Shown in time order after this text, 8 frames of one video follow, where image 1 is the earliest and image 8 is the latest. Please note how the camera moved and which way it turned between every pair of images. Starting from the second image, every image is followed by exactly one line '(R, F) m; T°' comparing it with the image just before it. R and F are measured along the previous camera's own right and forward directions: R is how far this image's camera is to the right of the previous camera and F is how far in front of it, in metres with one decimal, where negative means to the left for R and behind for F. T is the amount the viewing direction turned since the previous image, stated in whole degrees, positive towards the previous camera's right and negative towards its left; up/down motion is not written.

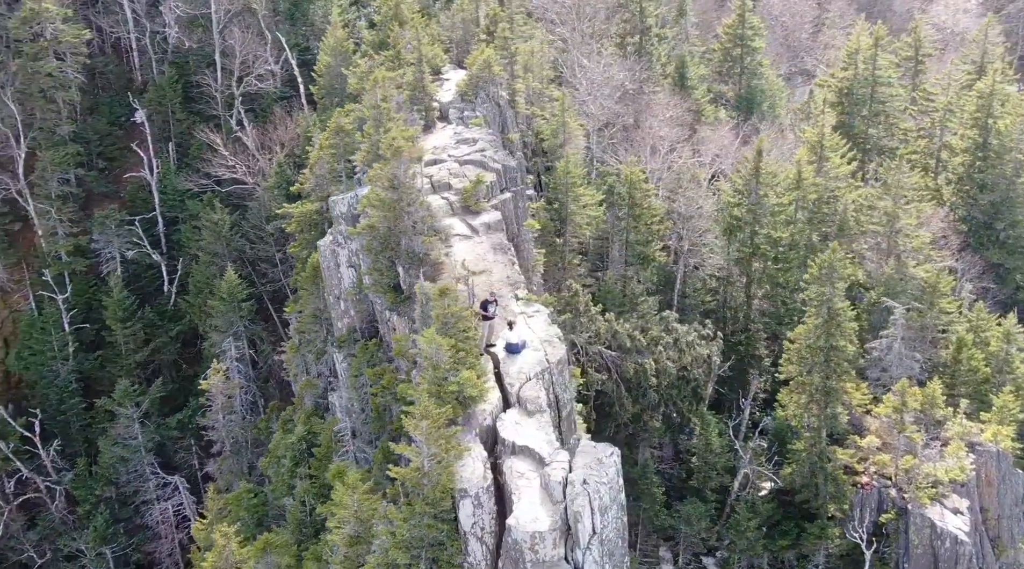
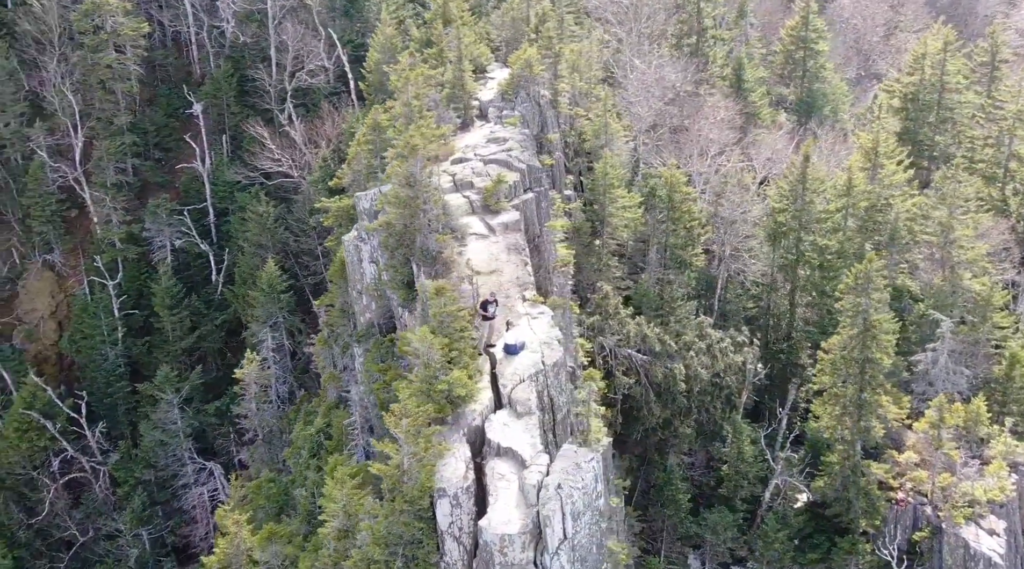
(+0.9, +0.1) m; -4°
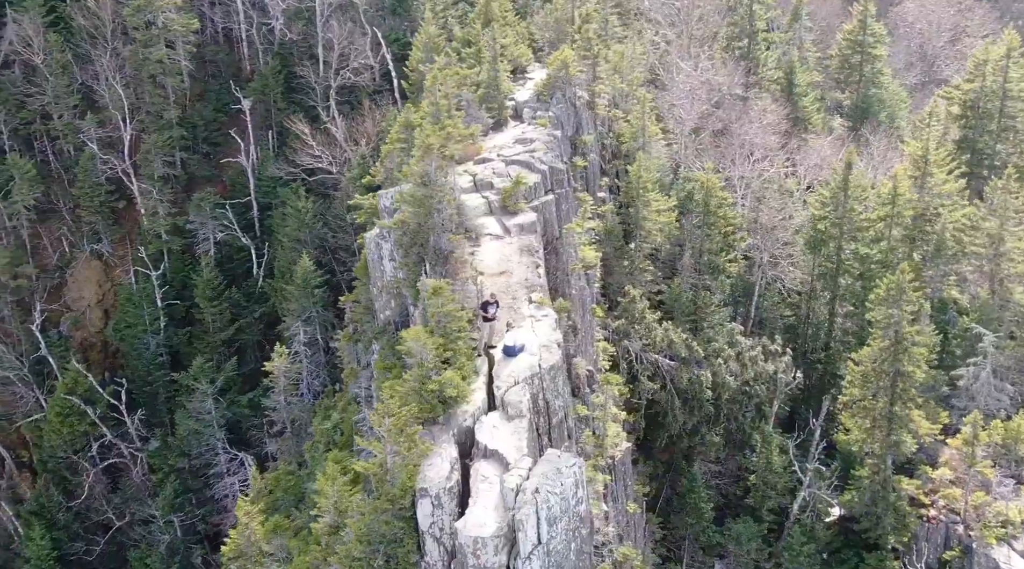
(+0.8, +0.1) m; -3°
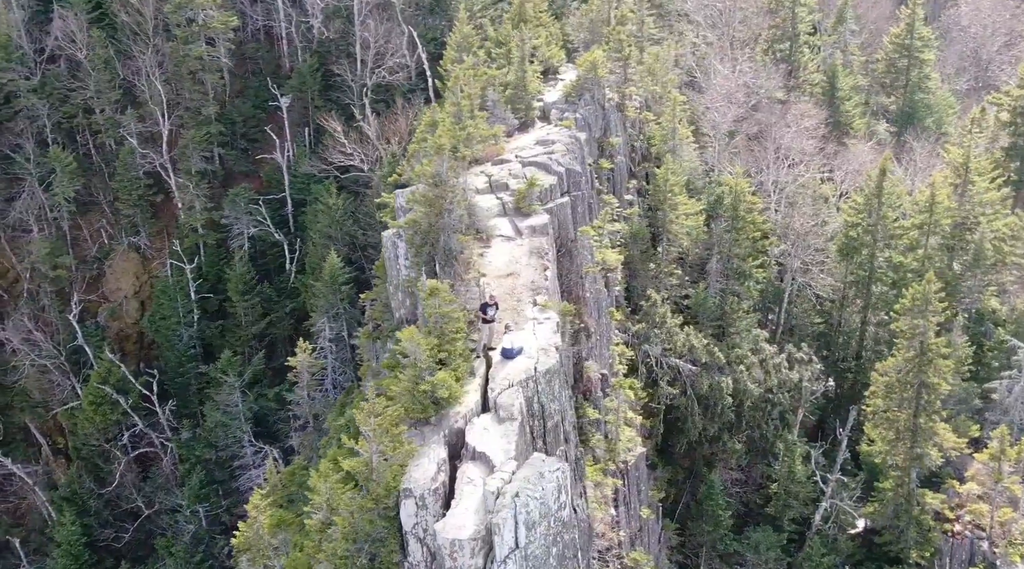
(+0.6, 0.0) m; -3°
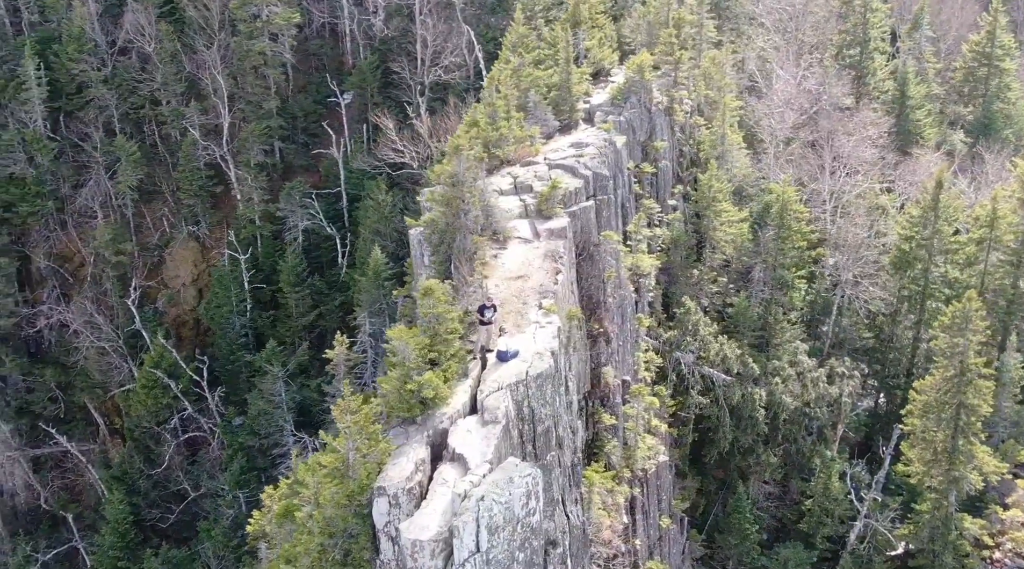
(+1.1, +0.1) m; -4°
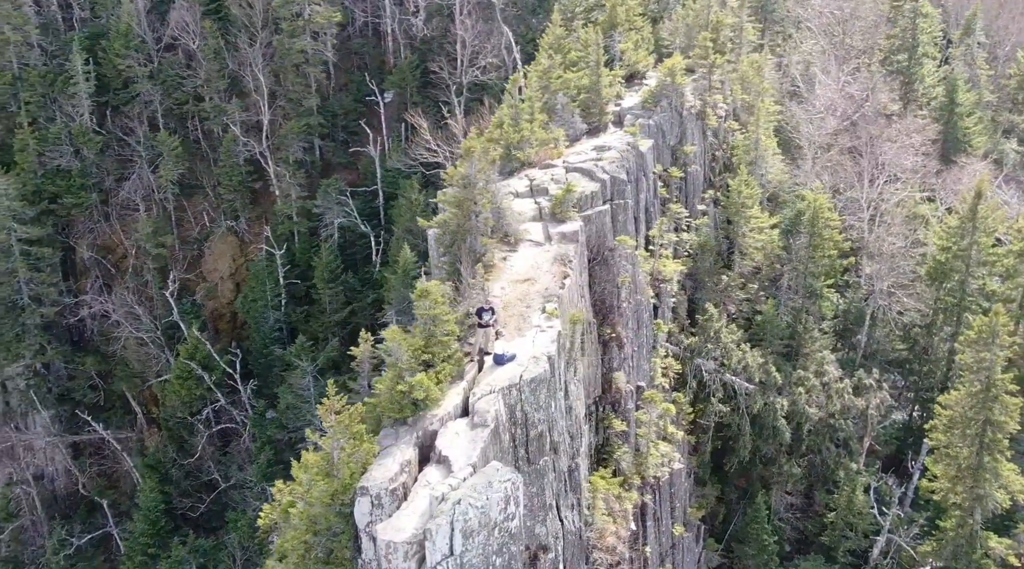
(+0.7, 0.0) m; -3°
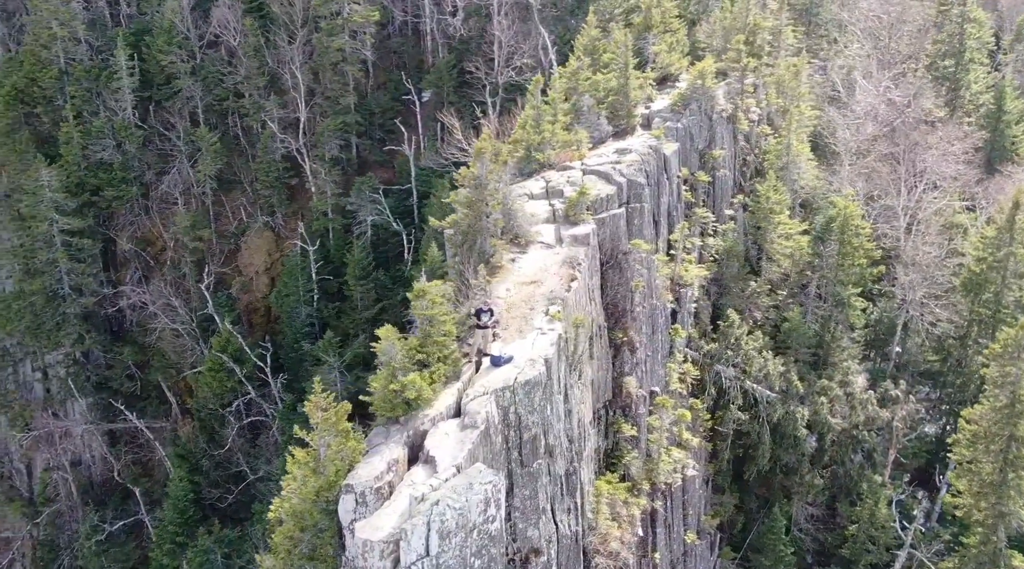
(+0.7, 0.0) m; -3°
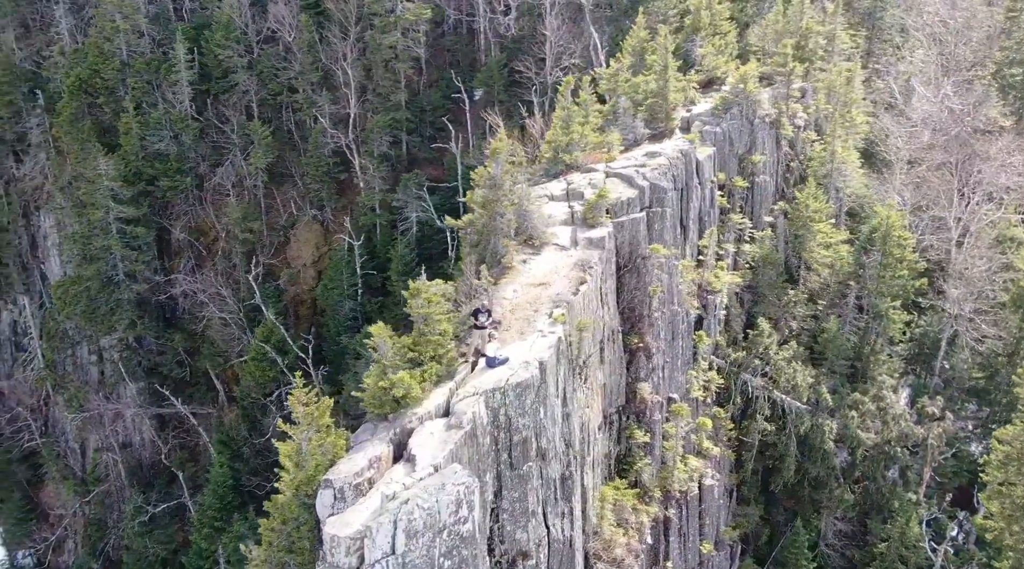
(+0.9, 0.0) m; -4°
